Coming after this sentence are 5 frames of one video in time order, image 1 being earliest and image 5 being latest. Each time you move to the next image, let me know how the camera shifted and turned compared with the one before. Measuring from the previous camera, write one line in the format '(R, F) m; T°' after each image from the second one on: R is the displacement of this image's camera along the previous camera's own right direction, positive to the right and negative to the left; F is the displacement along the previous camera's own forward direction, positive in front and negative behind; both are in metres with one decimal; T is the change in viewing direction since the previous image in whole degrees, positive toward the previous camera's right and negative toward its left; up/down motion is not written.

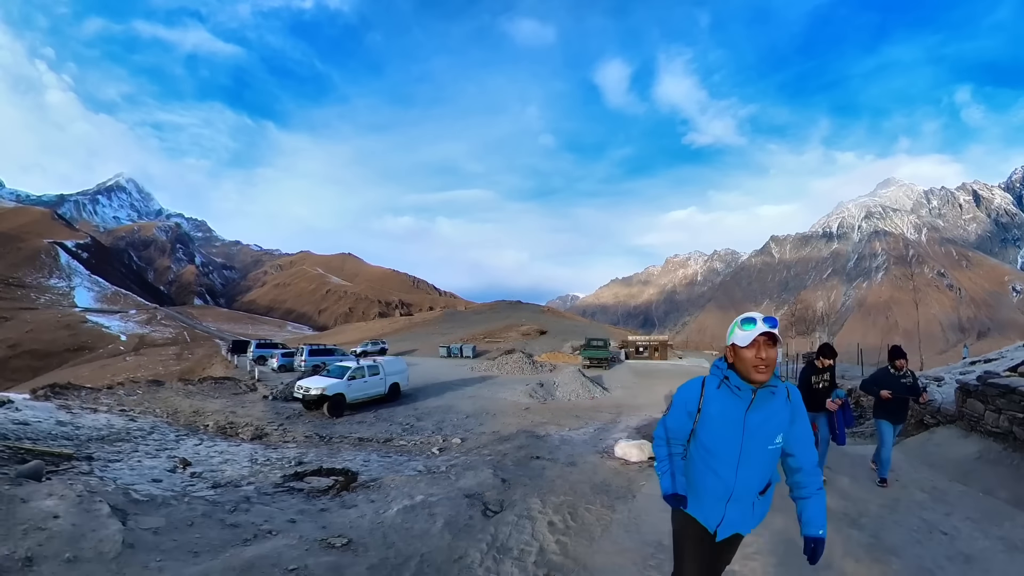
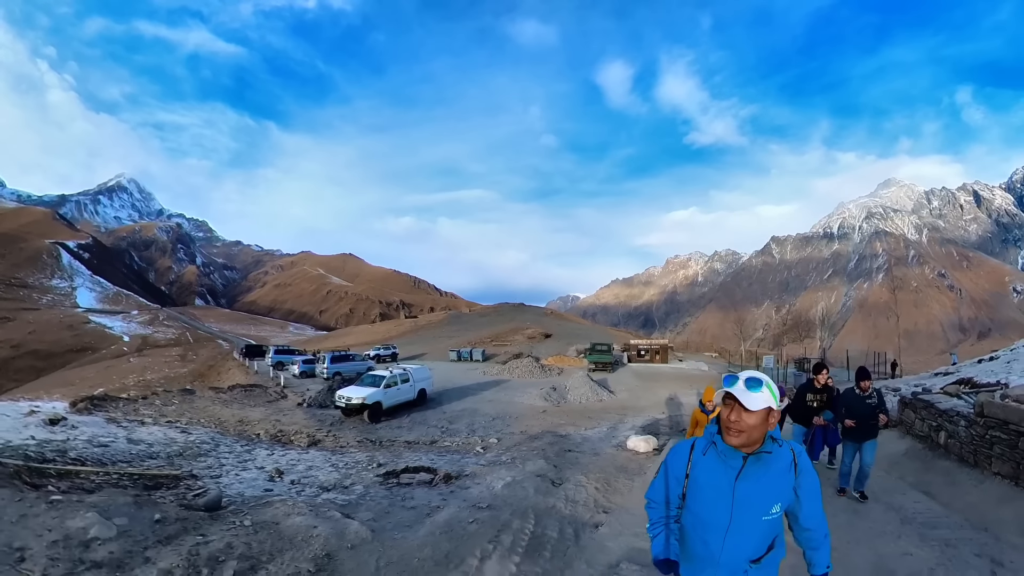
(-0.6, -1.2) m; 0°
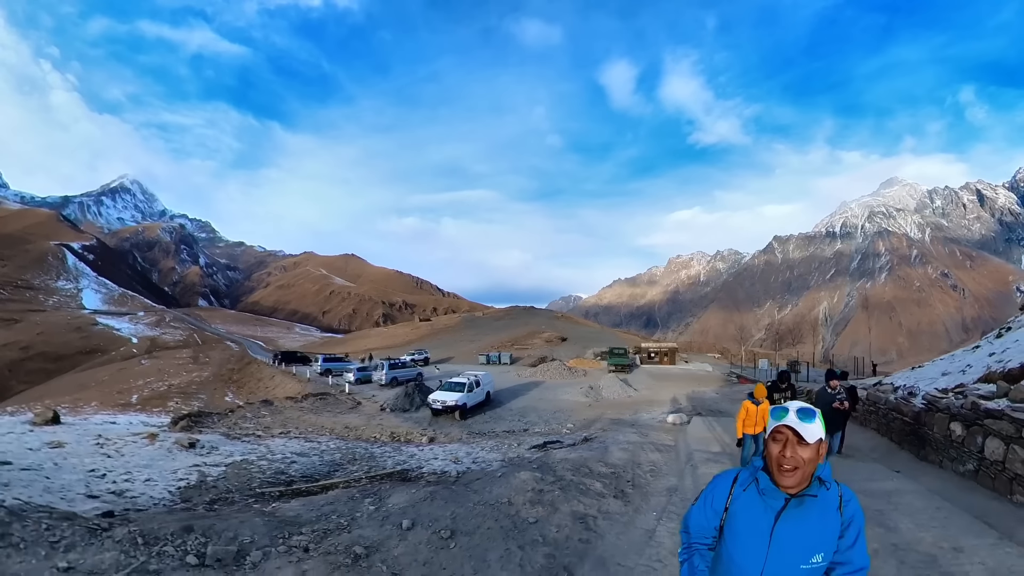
(-2.0, -2.8) m; 0°
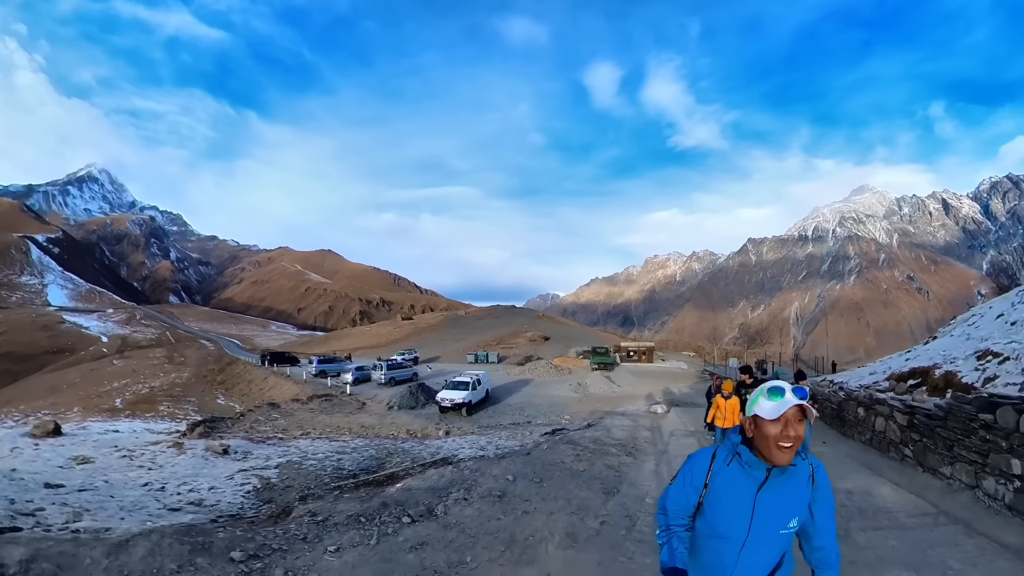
(-0.8, -1.7) m; +2°
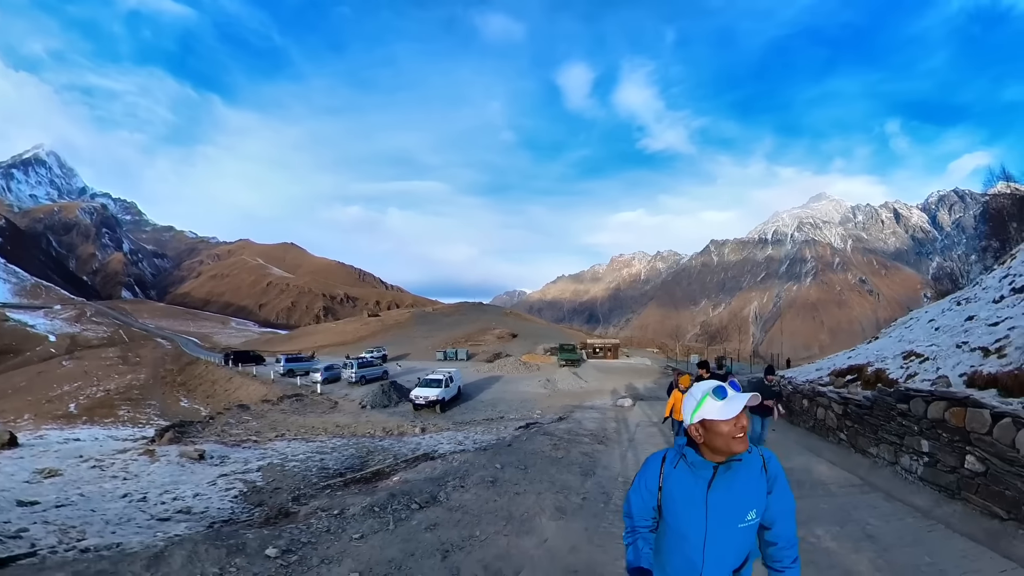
(-0.3, -0.6) m; +4°
